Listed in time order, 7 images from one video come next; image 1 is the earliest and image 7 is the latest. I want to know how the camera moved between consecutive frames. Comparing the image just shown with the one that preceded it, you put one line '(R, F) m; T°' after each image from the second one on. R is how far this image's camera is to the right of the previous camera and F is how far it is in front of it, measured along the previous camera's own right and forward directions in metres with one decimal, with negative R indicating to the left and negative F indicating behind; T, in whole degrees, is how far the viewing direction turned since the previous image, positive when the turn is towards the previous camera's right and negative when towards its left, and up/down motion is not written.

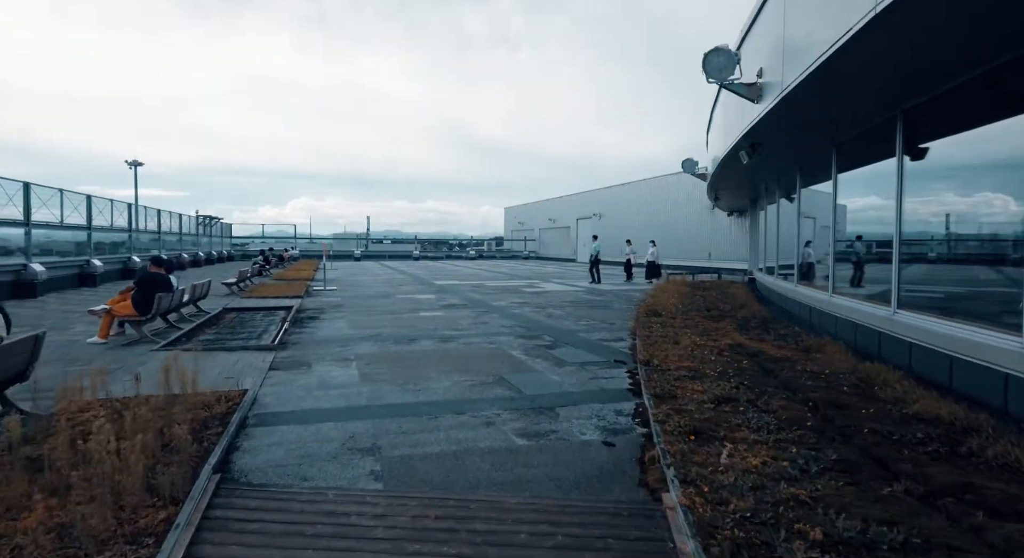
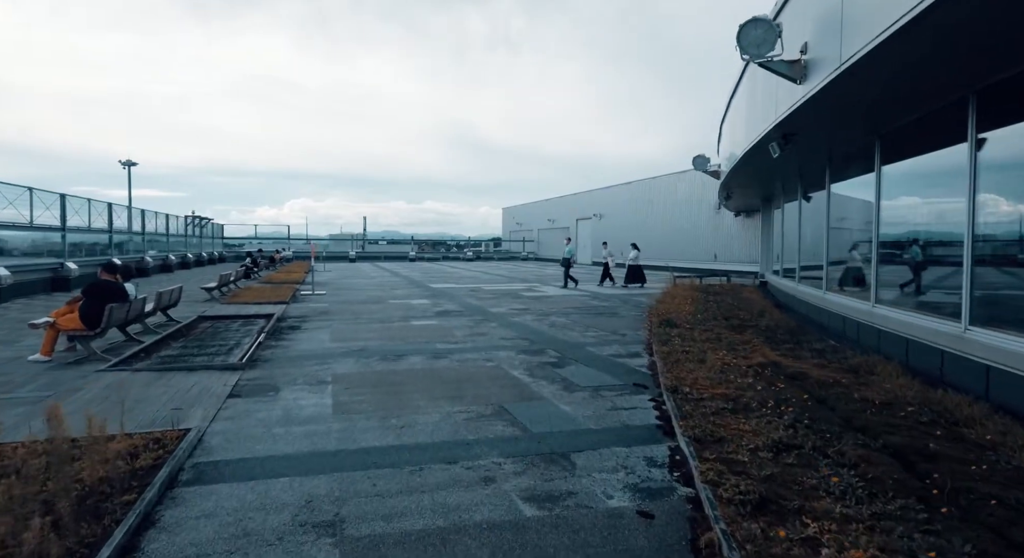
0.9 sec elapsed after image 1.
(0.0, +1.0) m; 0°
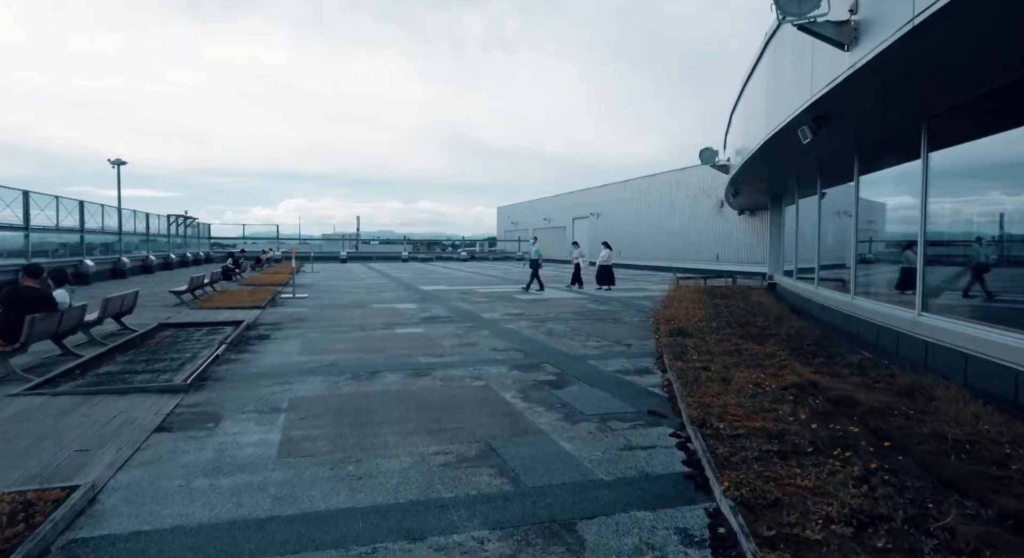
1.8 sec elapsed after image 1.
(+0.1, +1.1) m; +1°
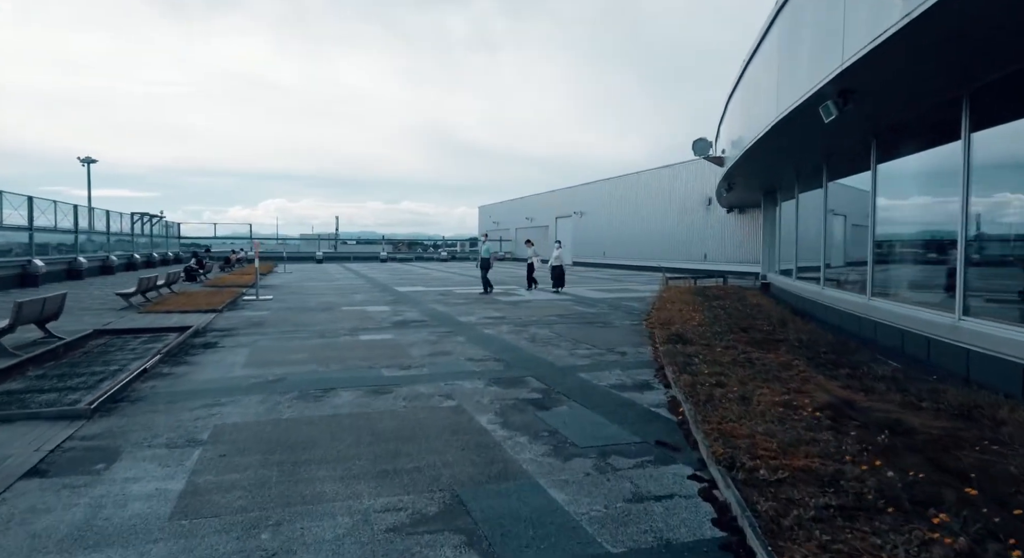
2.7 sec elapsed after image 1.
(+0.1, +1.0) m; +2°
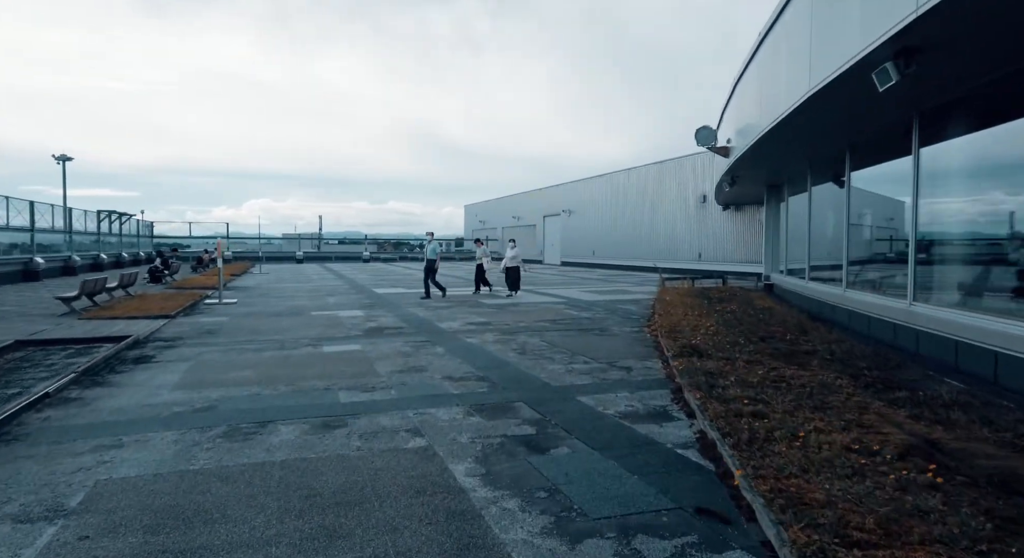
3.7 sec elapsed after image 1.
(0.0, +1.2) m; +1°
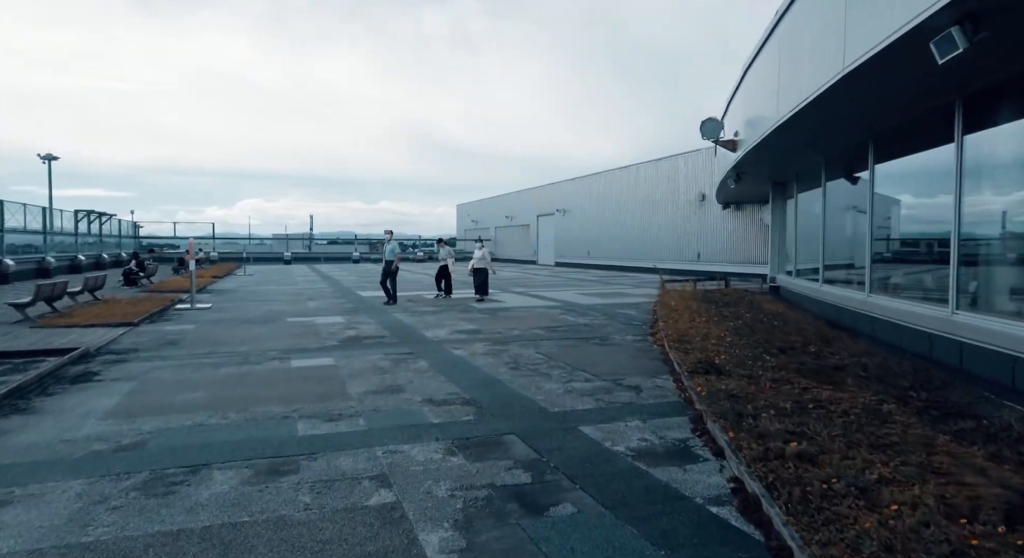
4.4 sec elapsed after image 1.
(0.0, +0.8) m; +1°
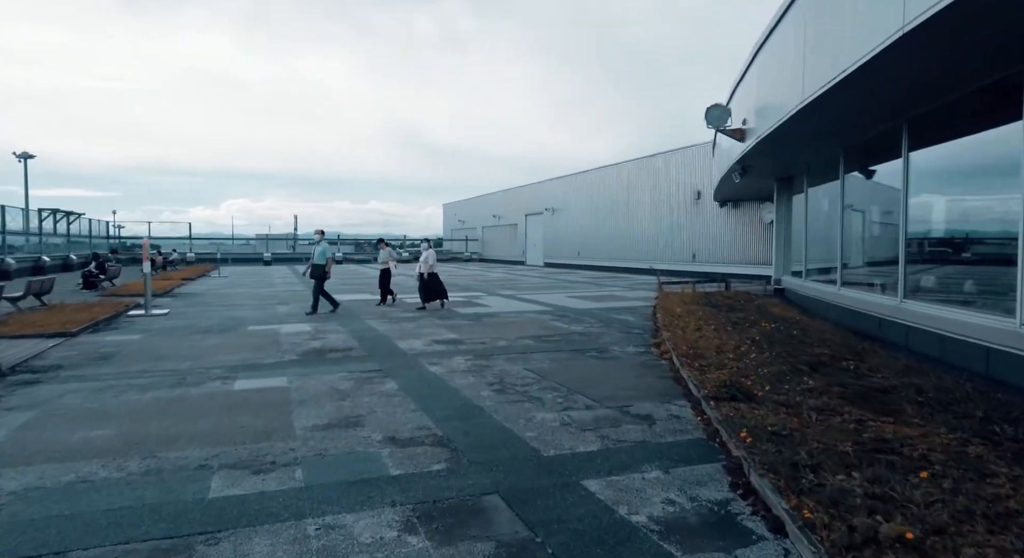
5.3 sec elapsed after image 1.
(0.0, +1.1) m; +1°
